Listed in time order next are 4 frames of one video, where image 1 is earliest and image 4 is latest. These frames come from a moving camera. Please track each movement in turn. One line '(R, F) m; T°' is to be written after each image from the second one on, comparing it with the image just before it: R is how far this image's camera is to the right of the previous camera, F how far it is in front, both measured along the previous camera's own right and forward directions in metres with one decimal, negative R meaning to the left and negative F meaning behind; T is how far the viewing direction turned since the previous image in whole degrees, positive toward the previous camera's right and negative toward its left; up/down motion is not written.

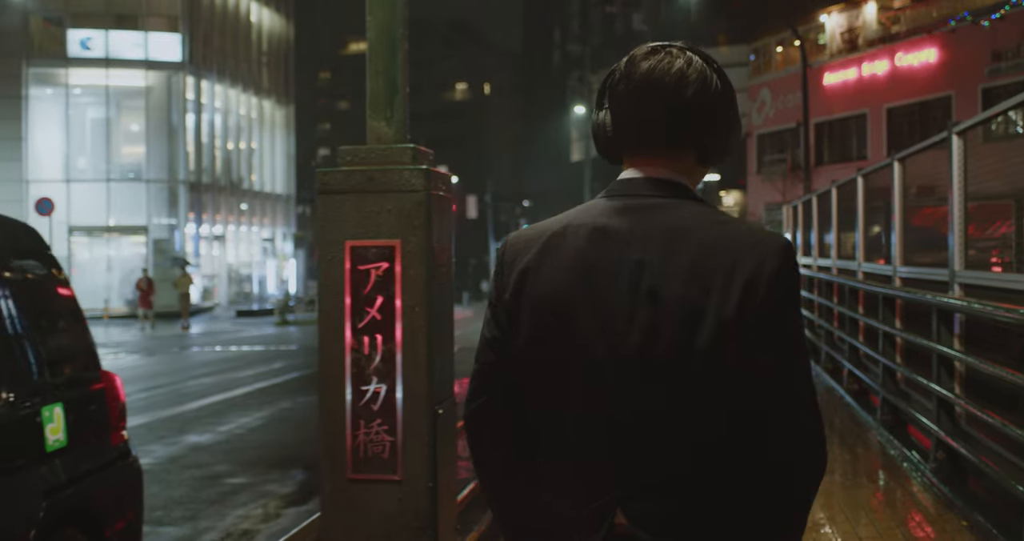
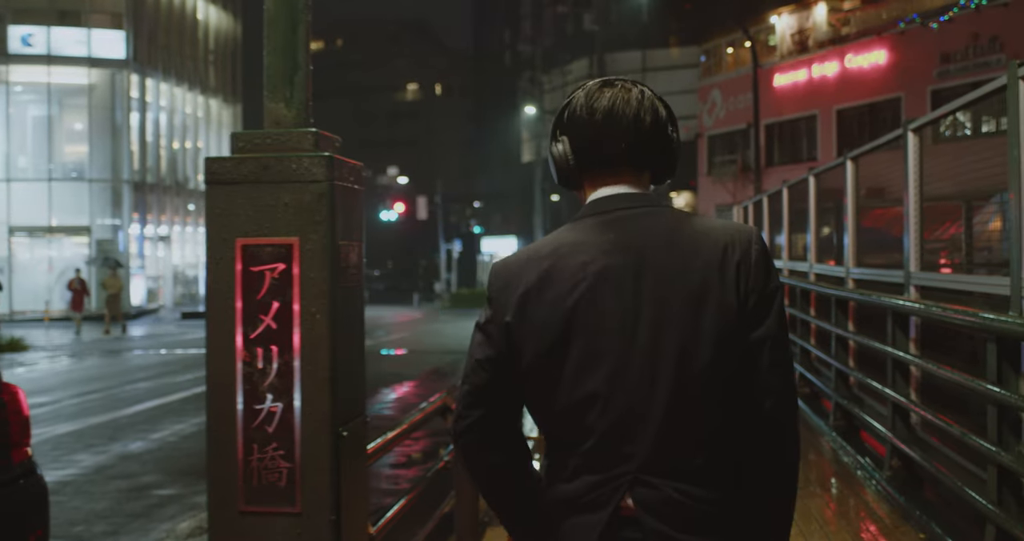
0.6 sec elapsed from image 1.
(+0.1, +0.3) m; +3°
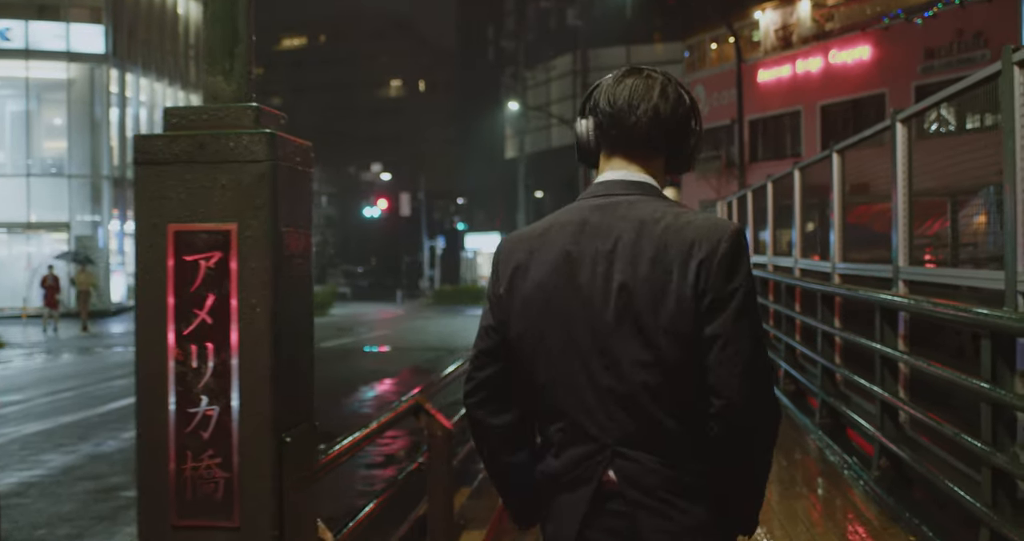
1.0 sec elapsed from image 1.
(0.0, +0.2) m; +1°
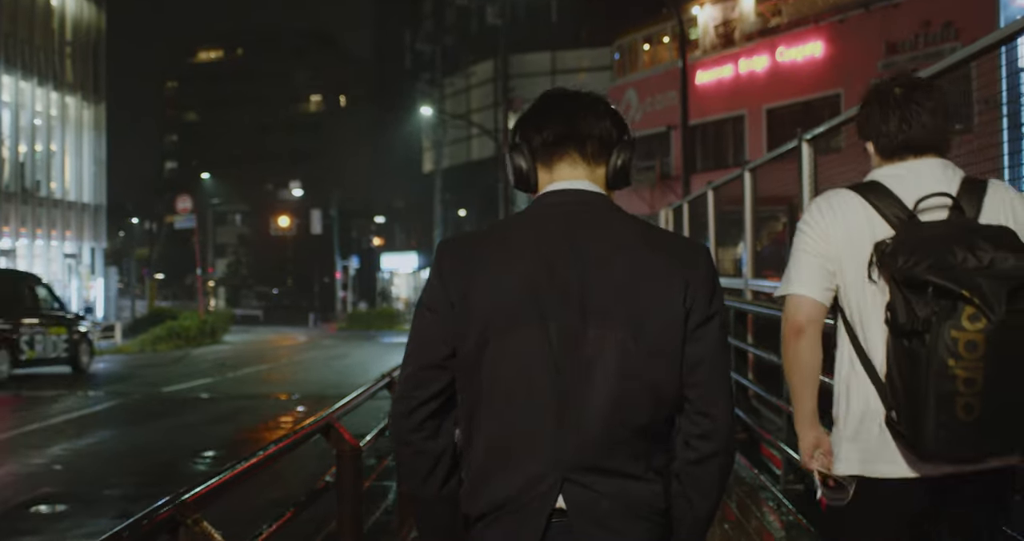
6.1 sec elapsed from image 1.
(+0.5, +2.8) m; +5°
